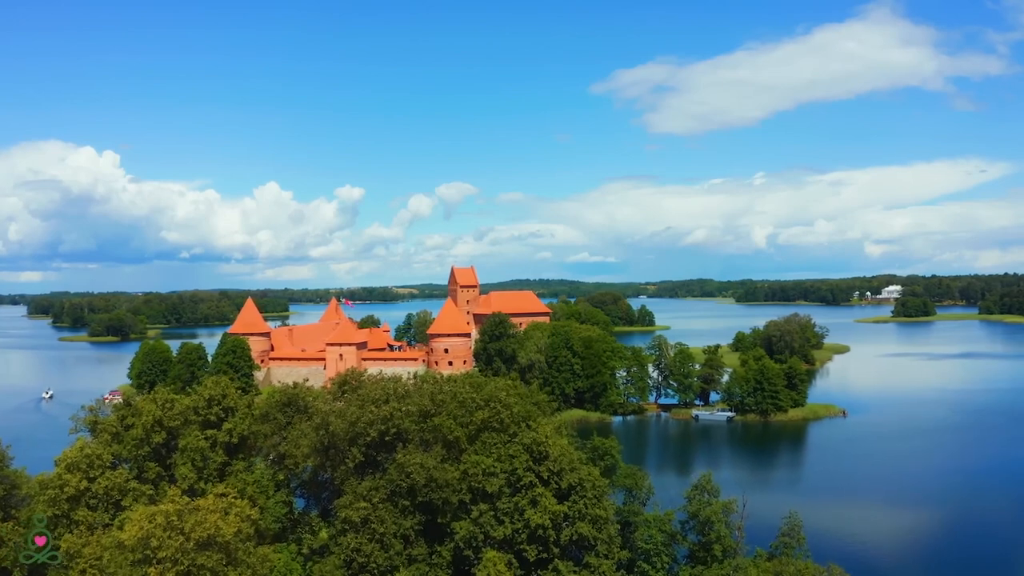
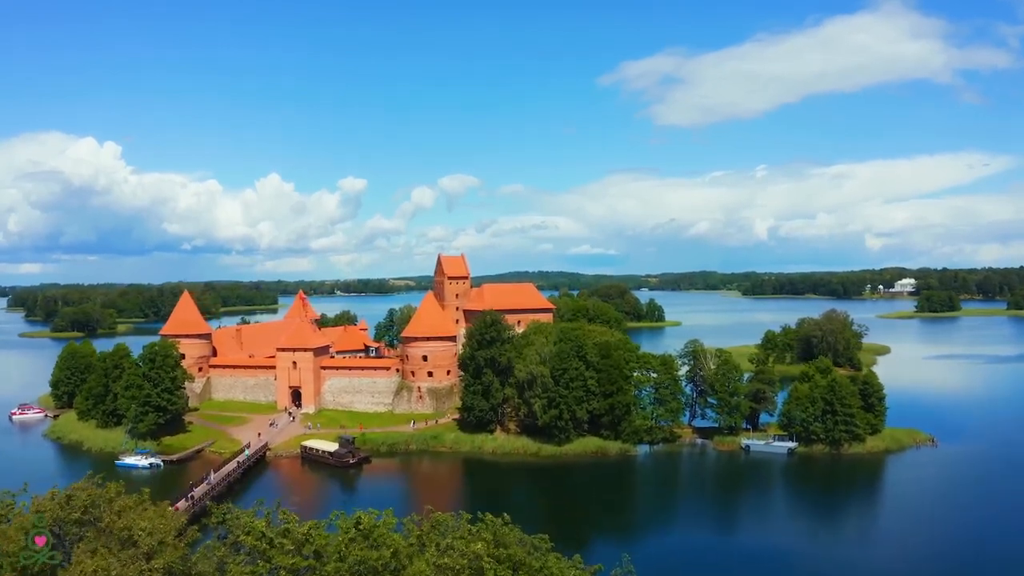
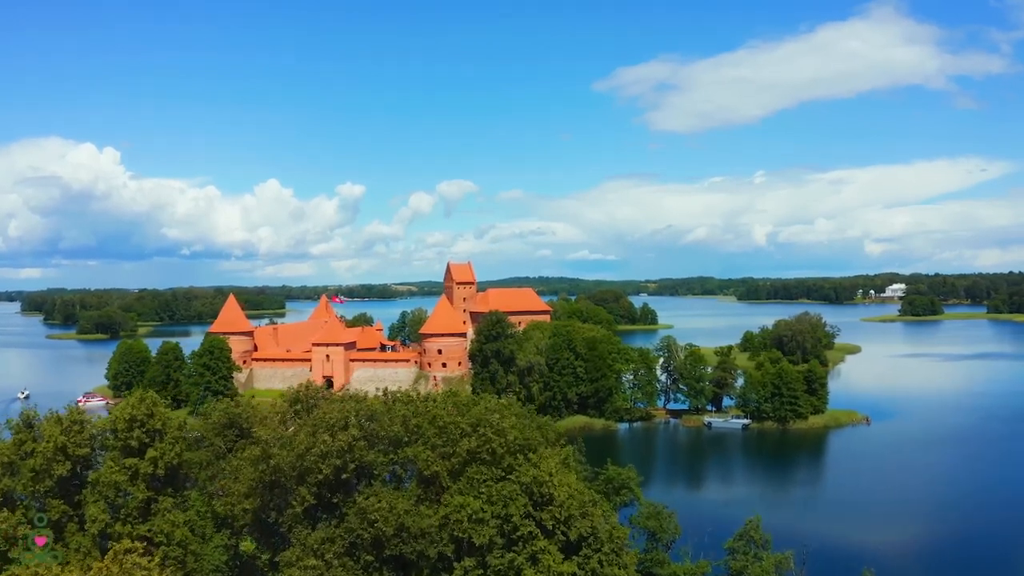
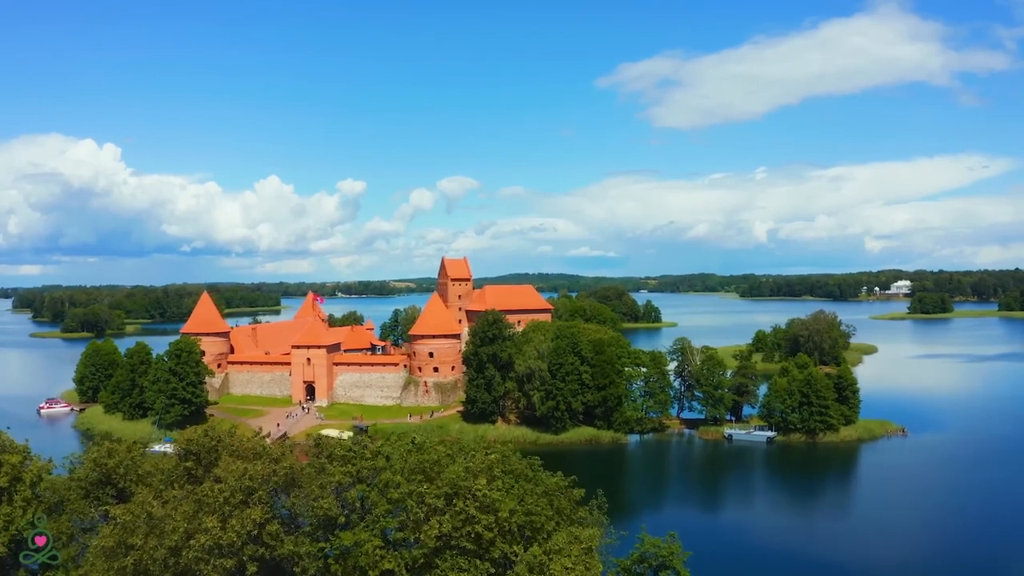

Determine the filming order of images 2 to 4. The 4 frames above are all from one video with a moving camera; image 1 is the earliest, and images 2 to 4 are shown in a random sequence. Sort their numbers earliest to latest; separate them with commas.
3, 4, 2
